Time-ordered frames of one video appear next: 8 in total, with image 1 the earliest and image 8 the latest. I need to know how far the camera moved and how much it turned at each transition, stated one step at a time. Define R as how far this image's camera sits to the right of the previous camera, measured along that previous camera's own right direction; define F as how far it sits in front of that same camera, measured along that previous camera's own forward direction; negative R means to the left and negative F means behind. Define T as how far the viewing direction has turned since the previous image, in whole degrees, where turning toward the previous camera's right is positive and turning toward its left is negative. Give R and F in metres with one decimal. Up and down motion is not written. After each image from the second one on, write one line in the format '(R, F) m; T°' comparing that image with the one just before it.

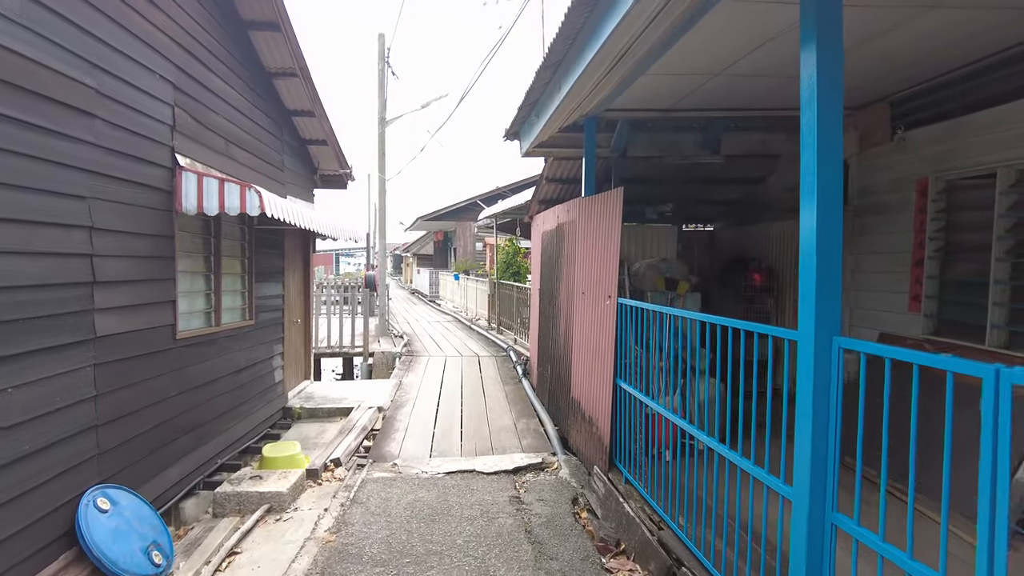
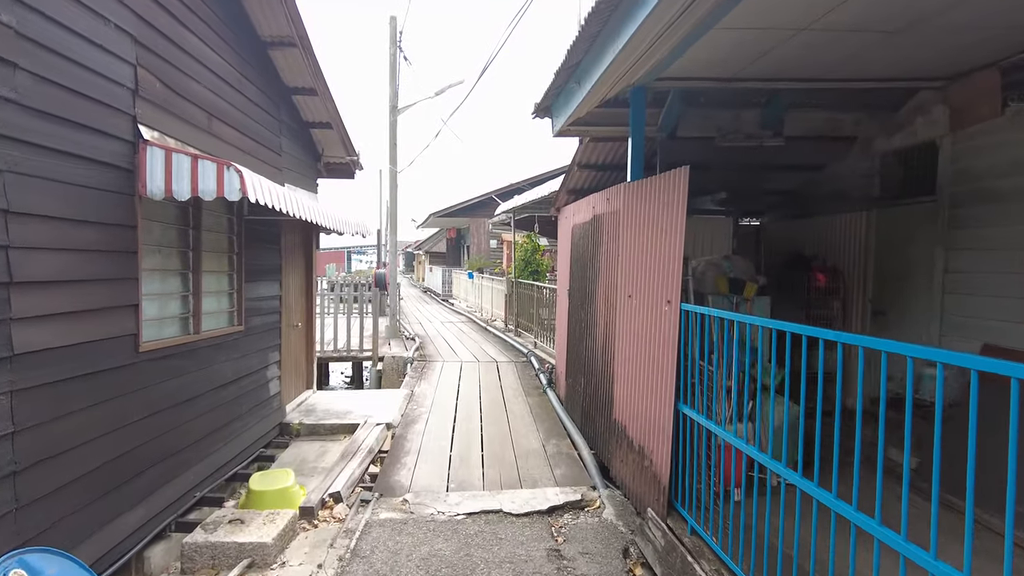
(-0.1, +0.6) m; -1°
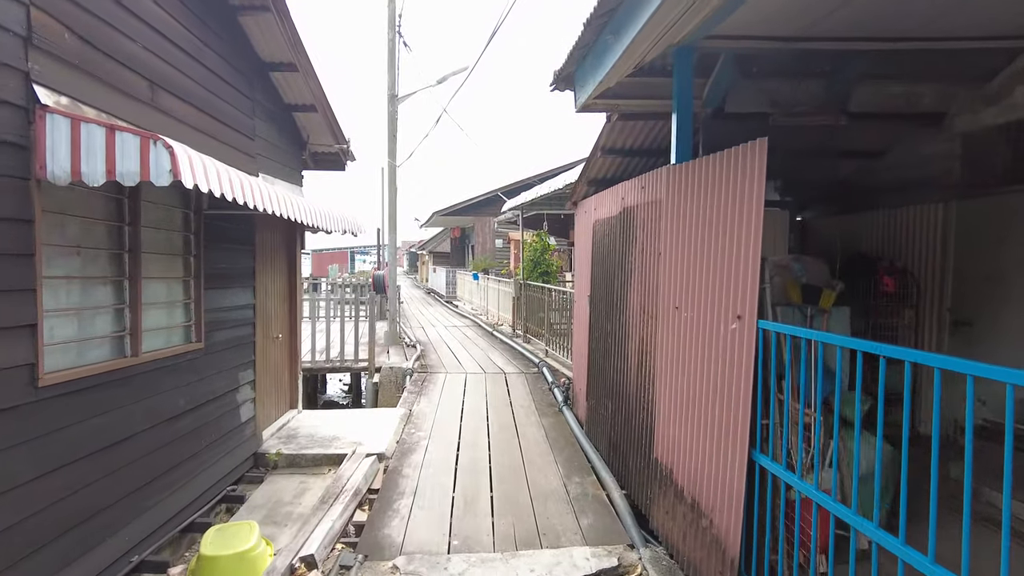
(-0.1, +0.7) m; 0°
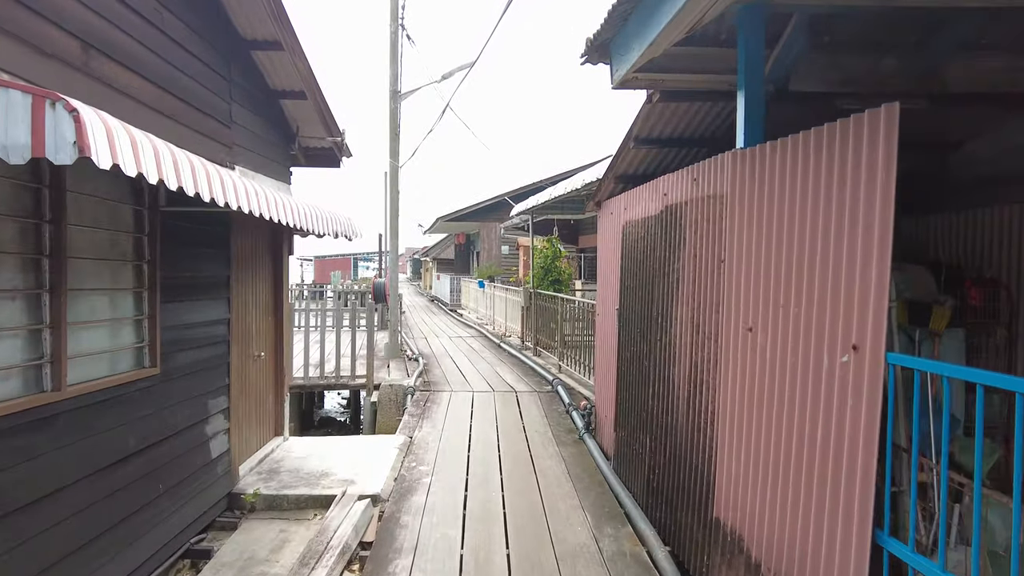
(-0.1, +0.6) m; 0°
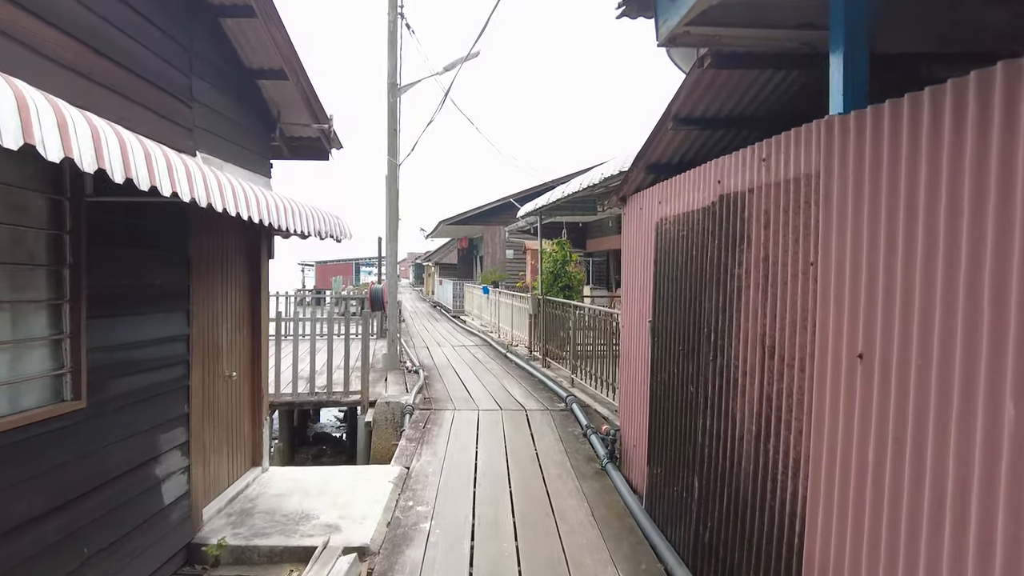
(-0.1, +0.6) m; 0°
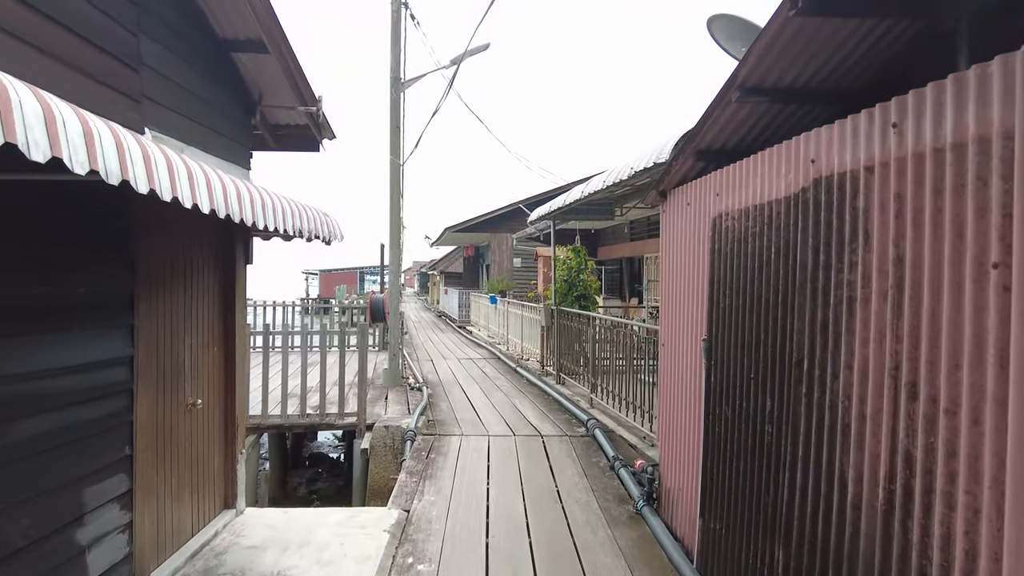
(-0.1, +0.6) m; 0°
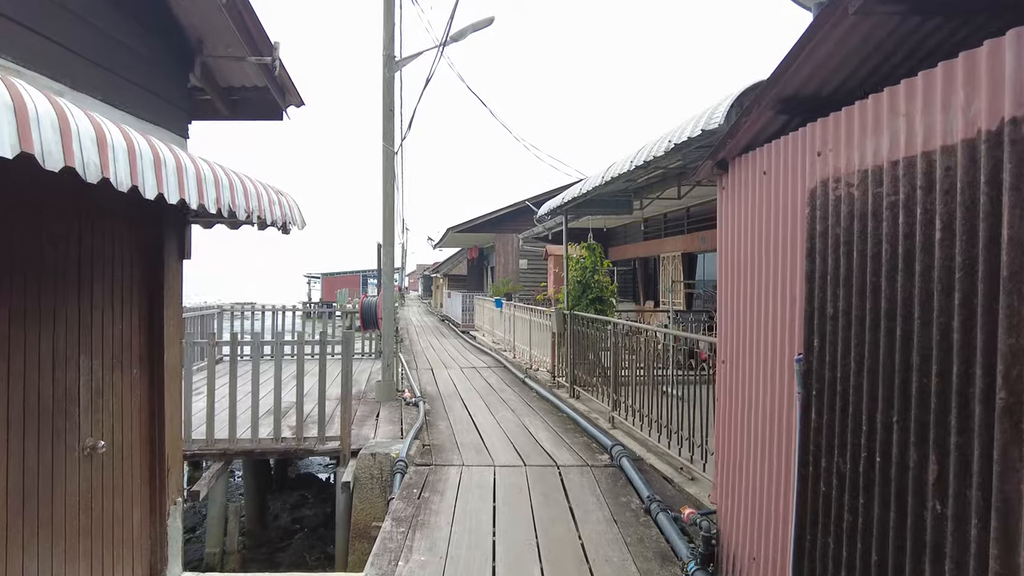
(0.0, +0.7) m; 0°
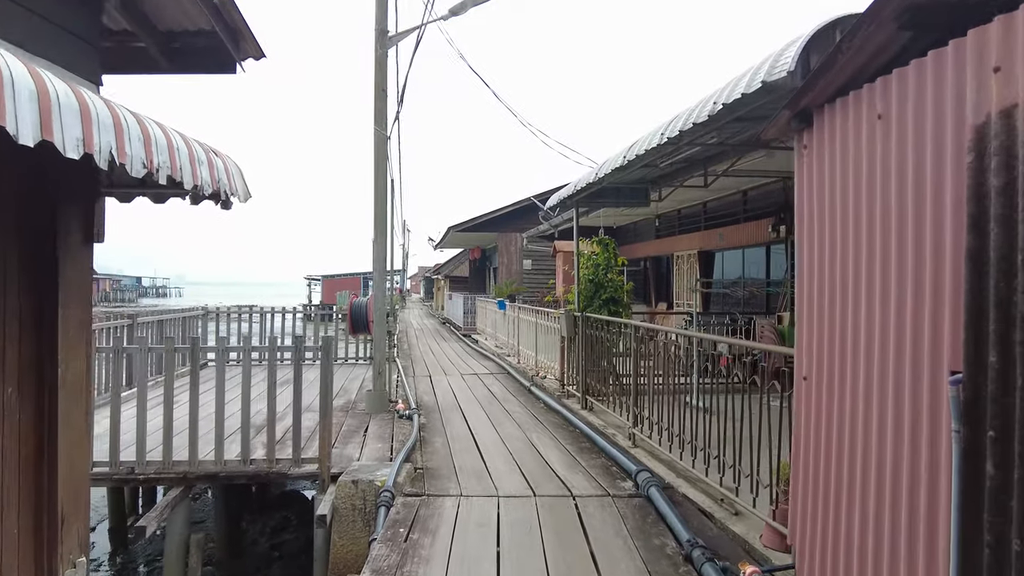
(0.0, +0.6) m; 0°
